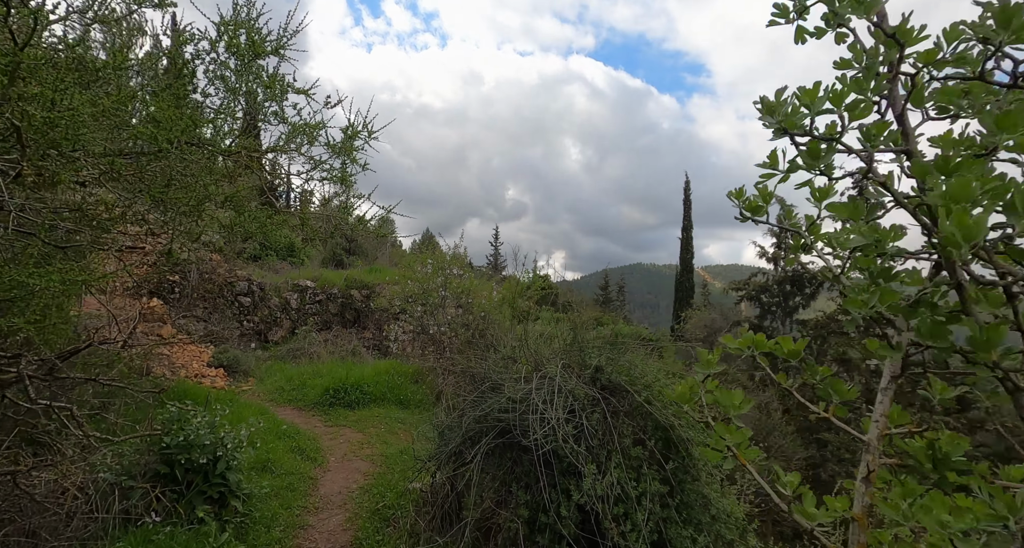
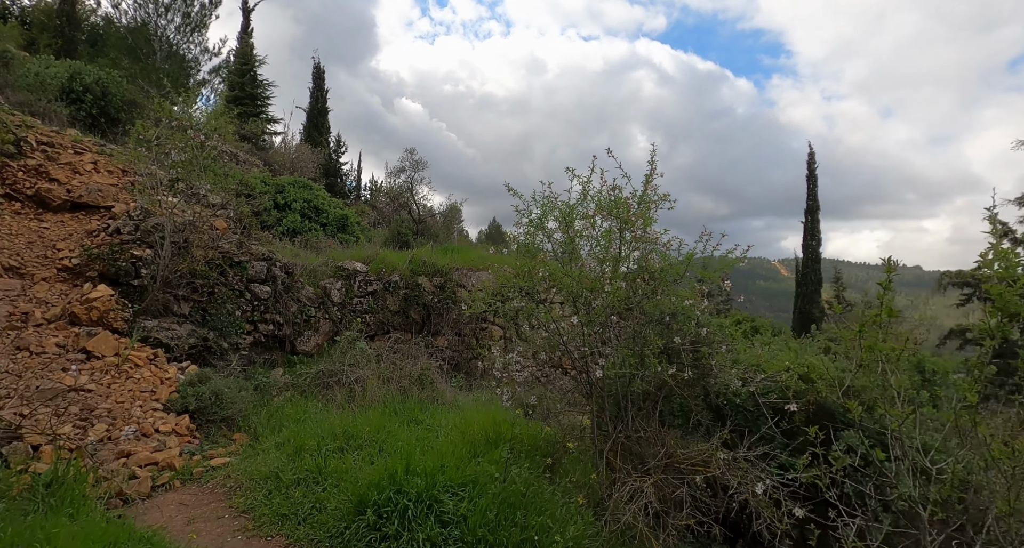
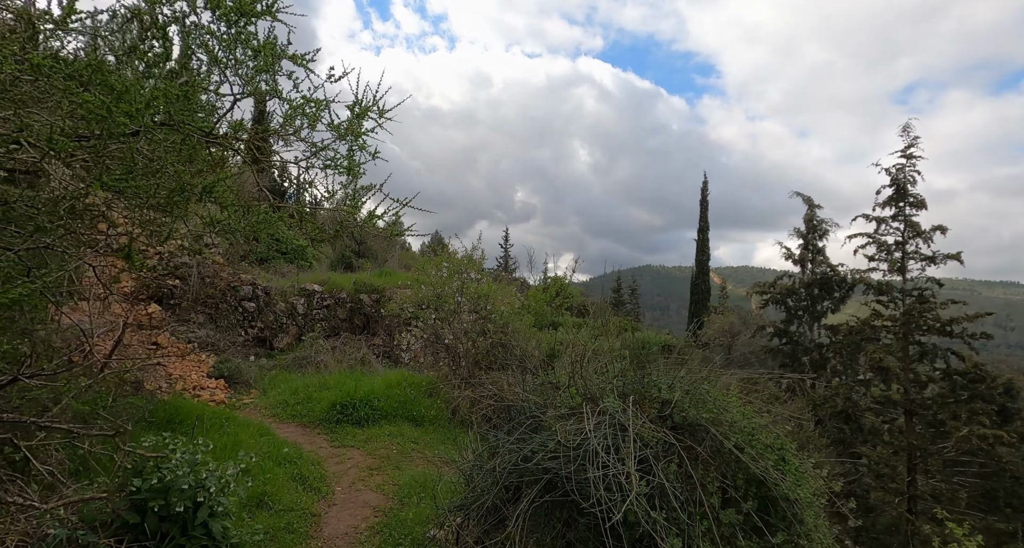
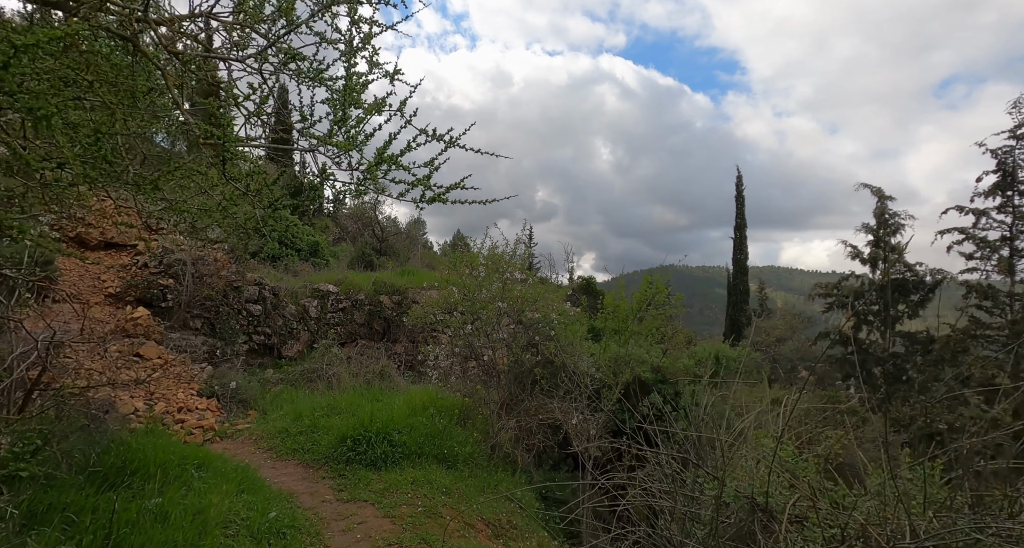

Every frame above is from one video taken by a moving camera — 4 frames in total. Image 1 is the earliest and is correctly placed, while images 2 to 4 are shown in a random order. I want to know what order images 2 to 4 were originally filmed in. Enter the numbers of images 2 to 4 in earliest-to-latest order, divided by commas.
3, 4, 2
